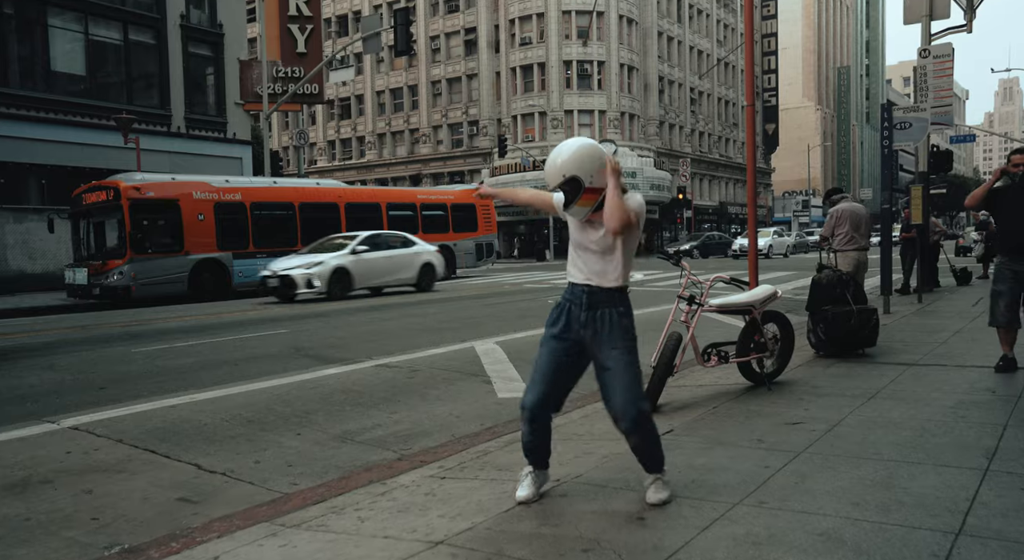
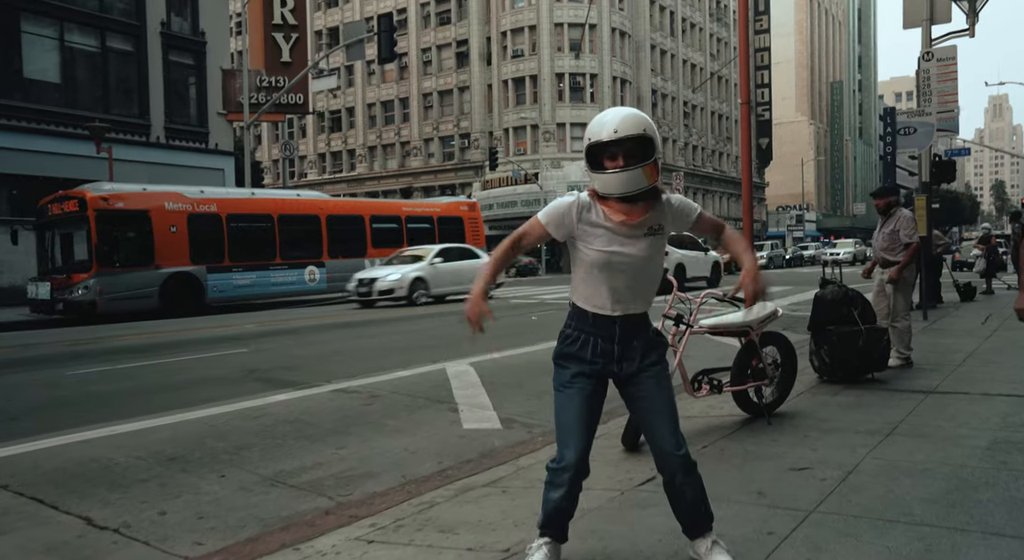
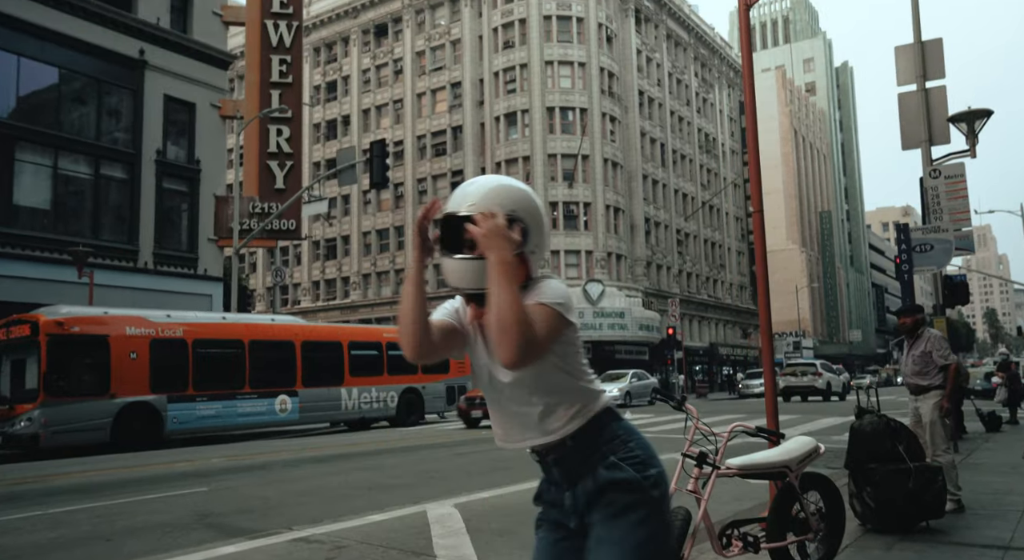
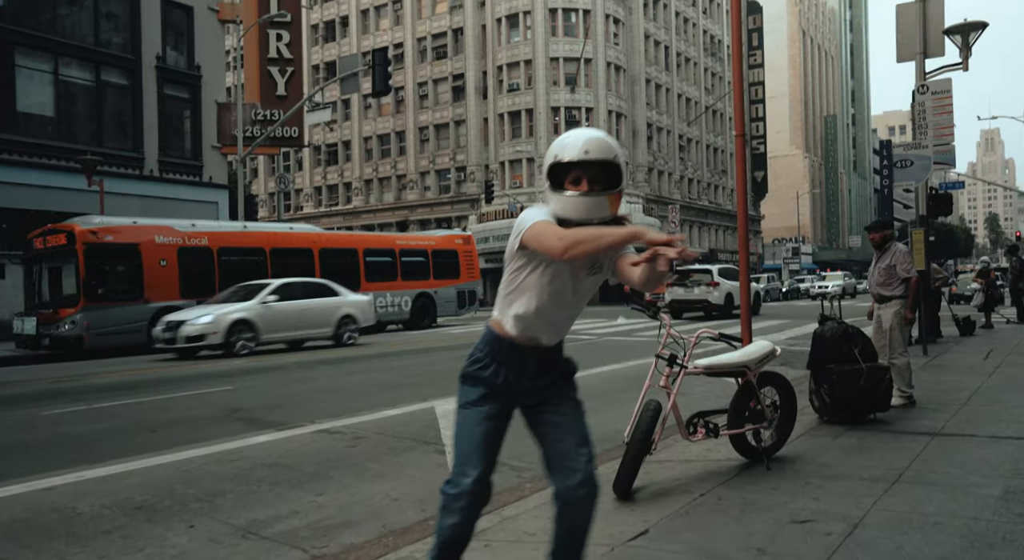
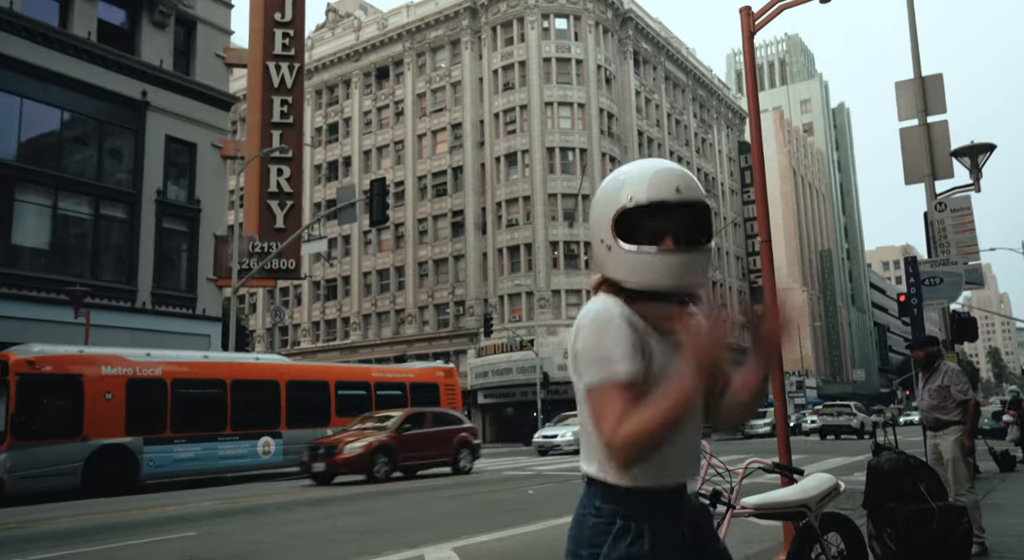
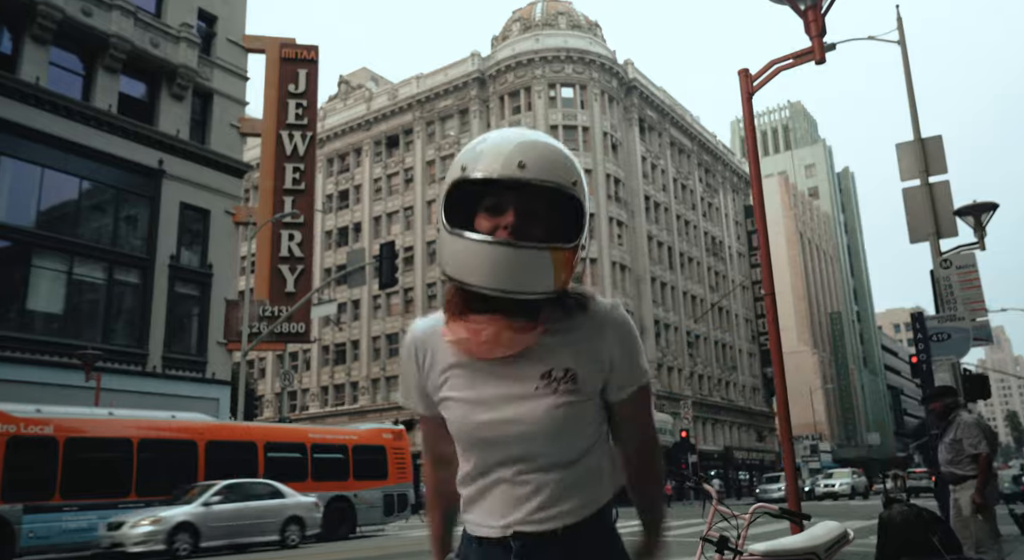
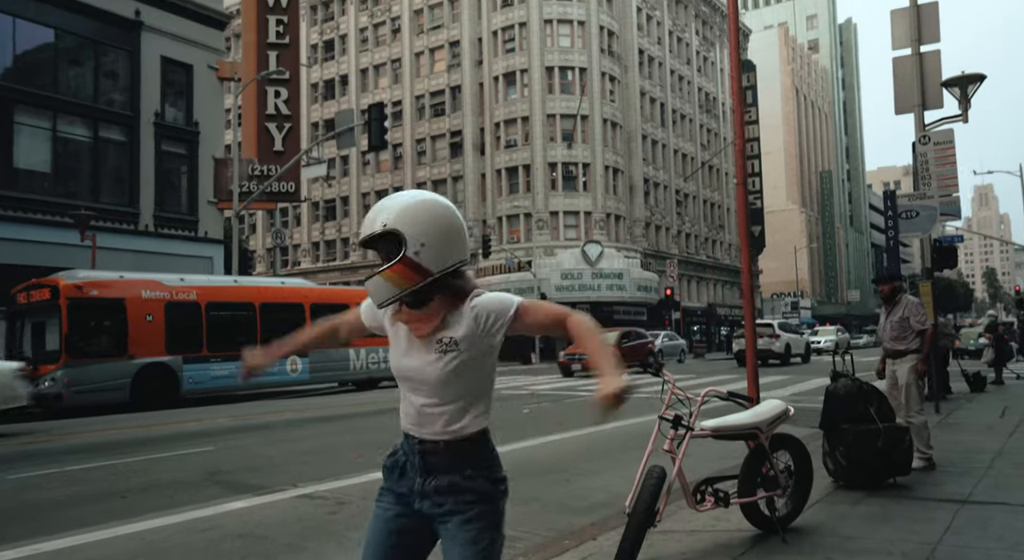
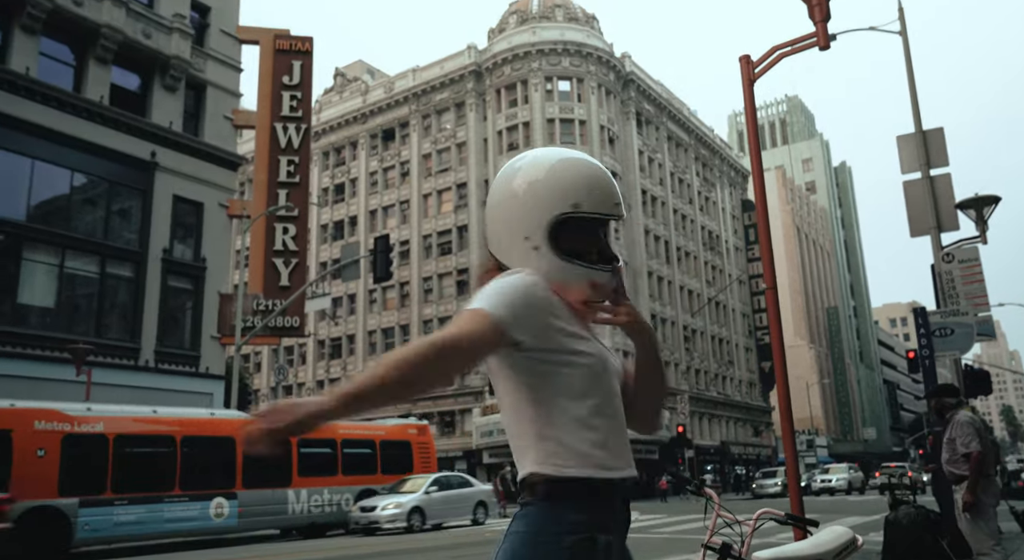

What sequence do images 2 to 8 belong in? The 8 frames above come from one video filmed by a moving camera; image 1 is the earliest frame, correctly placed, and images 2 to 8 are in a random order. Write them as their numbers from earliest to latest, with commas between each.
2, 4, 7, 3, 5, 8, 6
